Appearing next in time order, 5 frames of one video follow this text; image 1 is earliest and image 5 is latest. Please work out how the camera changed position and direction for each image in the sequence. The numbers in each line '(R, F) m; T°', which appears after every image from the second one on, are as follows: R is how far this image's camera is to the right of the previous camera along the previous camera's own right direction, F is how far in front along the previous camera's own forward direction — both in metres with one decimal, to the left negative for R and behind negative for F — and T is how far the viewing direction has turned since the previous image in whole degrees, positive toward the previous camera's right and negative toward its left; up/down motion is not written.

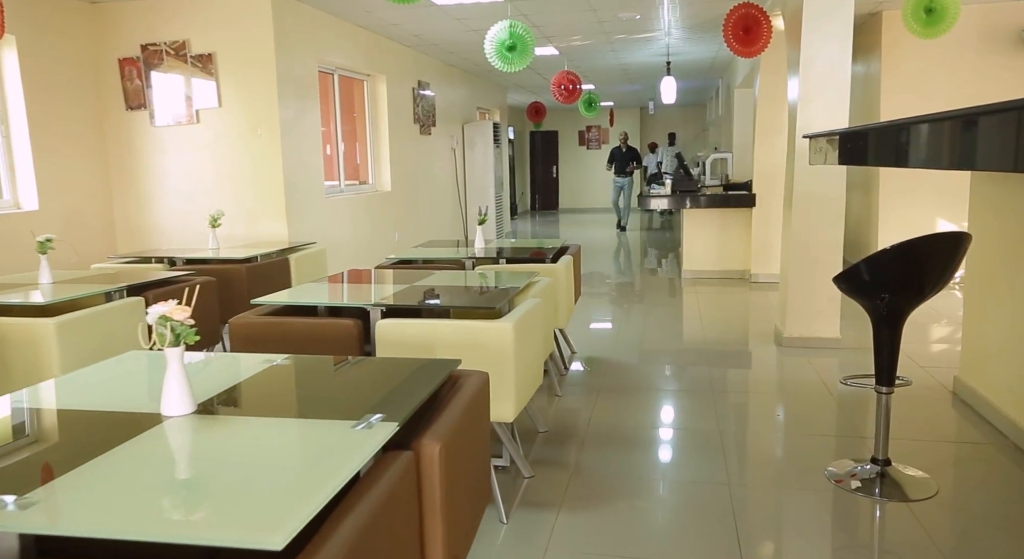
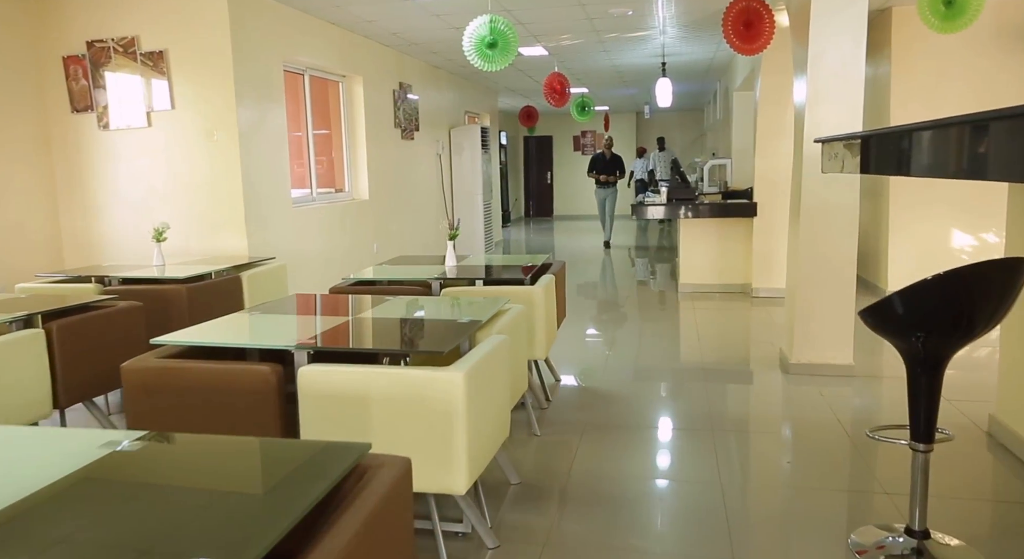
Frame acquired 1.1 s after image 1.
(+0.1, +0.4) m; 0°
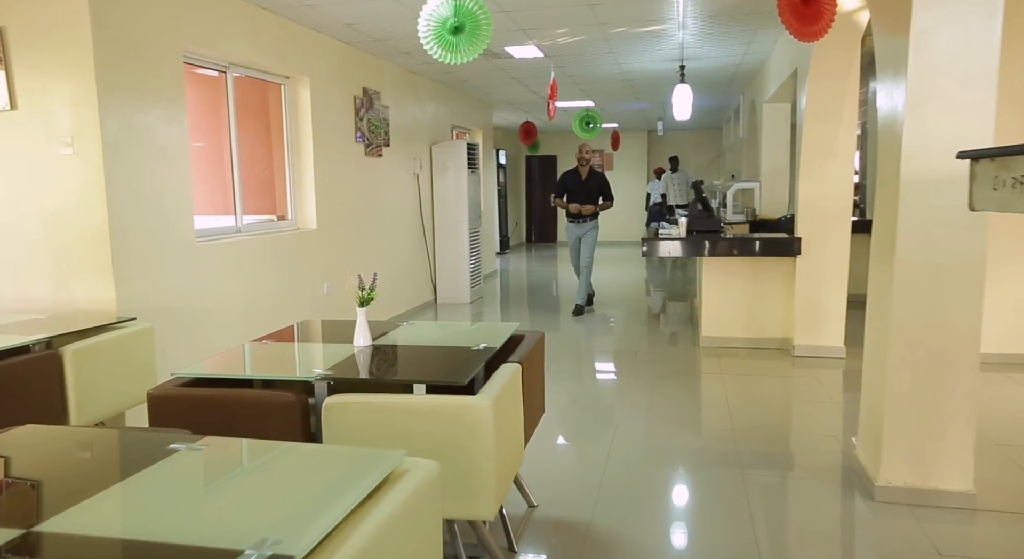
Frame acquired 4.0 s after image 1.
(+0.2, +1.3) m; -1°
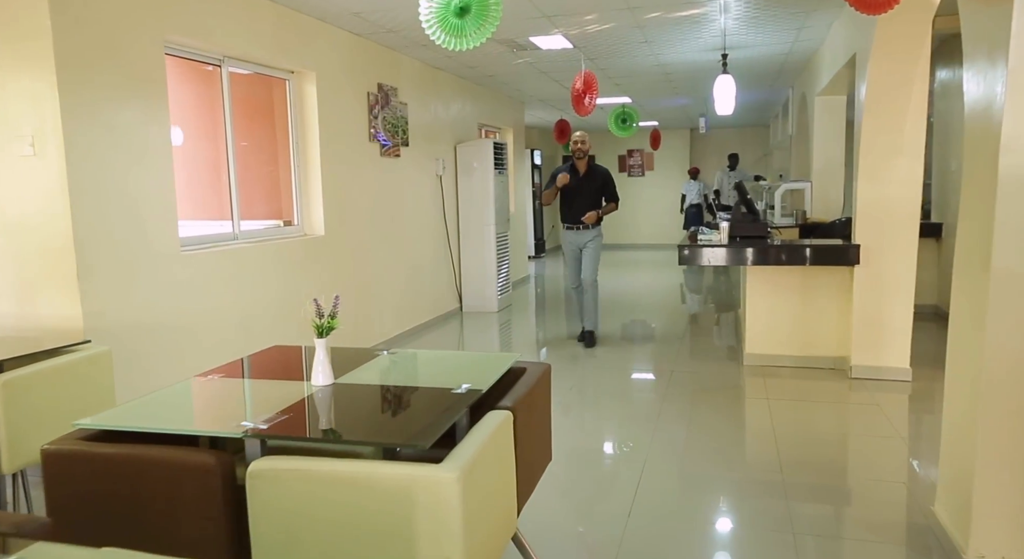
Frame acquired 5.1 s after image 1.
(+0.1, +0.5) m; -3°
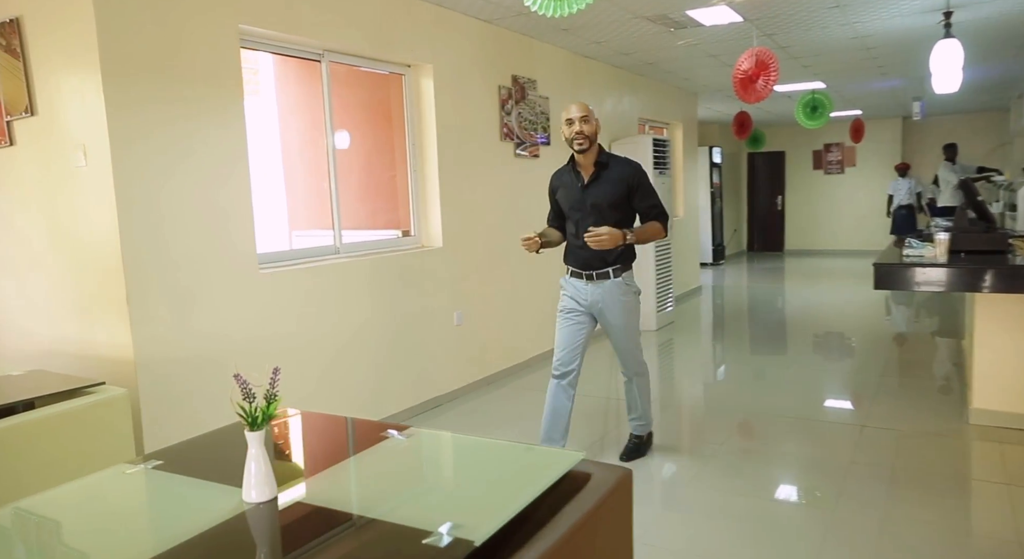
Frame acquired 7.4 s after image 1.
(+0.3, +0.8) m; -15°
